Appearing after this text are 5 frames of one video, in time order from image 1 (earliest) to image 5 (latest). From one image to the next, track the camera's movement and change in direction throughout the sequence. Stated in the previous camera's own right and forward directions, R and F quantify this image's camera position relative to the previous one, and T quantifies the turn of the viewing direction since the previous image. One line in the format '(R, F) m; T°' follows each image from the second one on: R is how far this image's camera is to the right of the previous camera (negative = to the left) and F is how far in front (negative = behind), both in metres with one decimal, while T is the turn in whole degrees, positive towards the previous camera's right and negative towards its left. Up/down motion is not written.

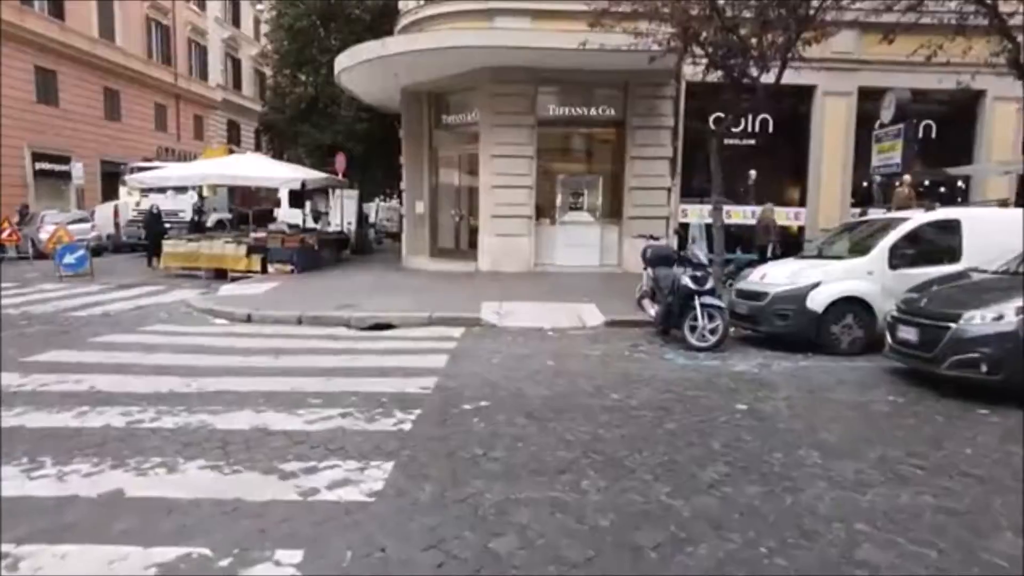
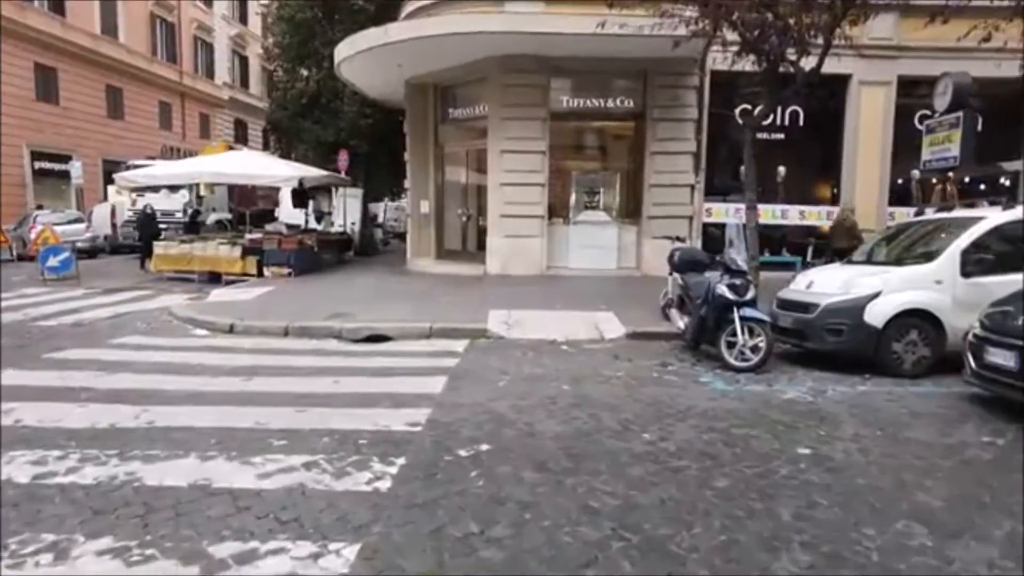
(0.0, +1.1) m; -1°
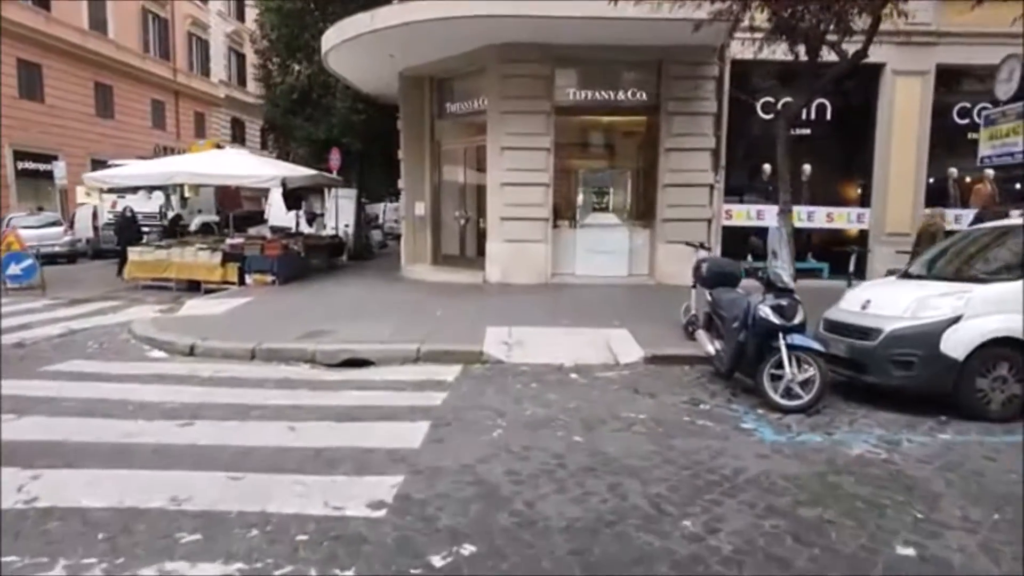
(+0.1, +1.2) m; 0°
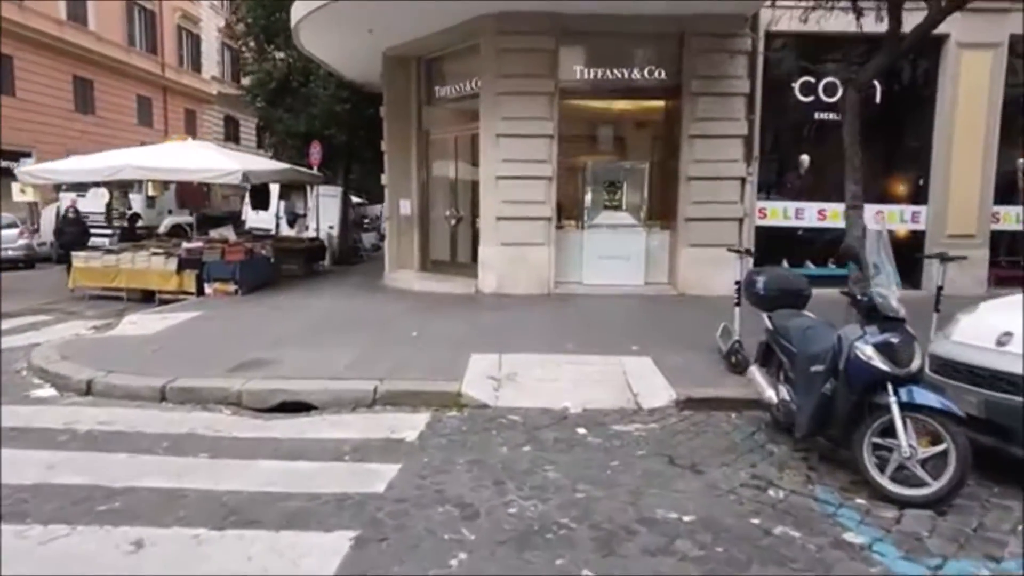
(+0.2, +2.0) m; -1°
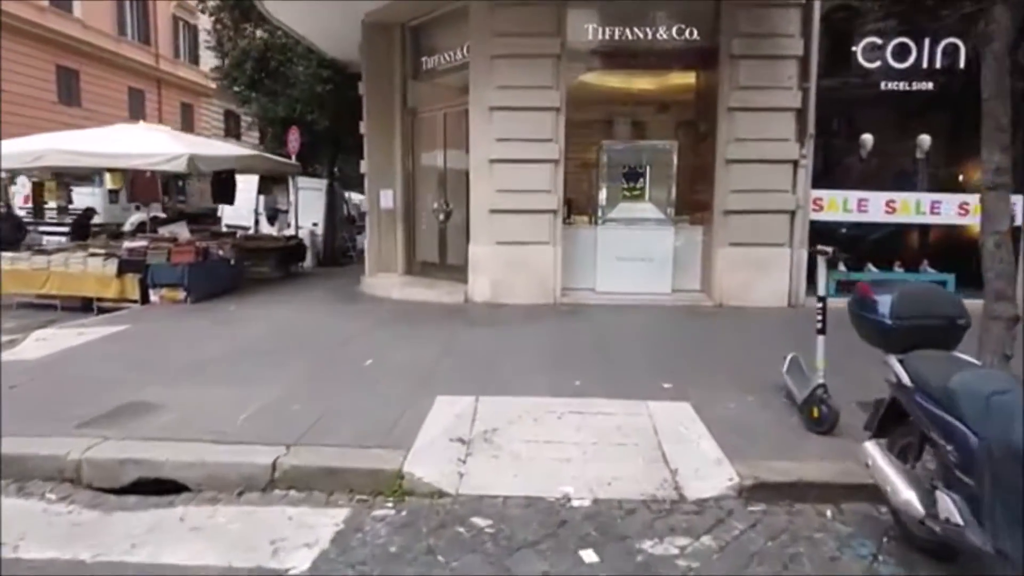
(+0.3, +2.1) m; -1°
